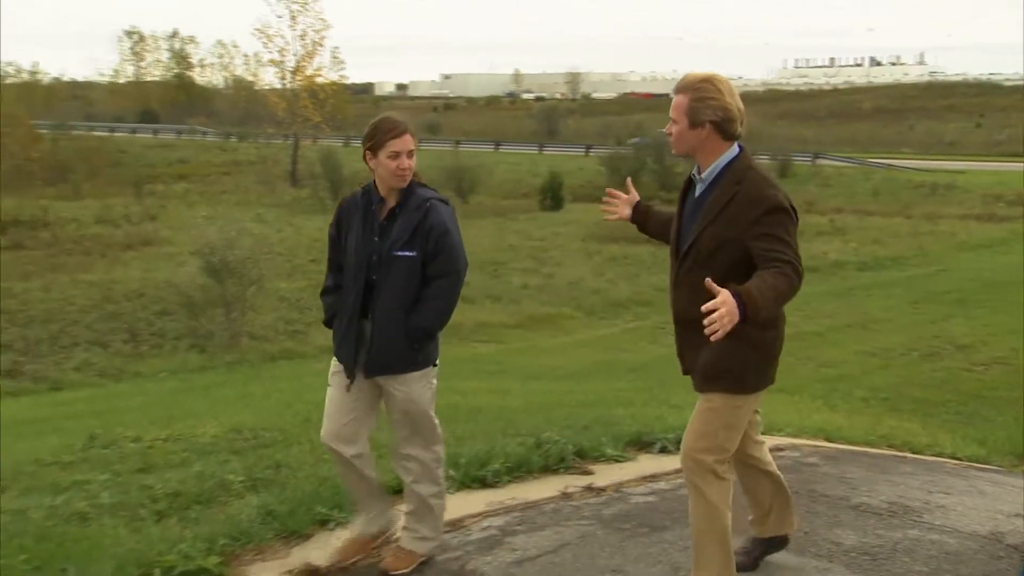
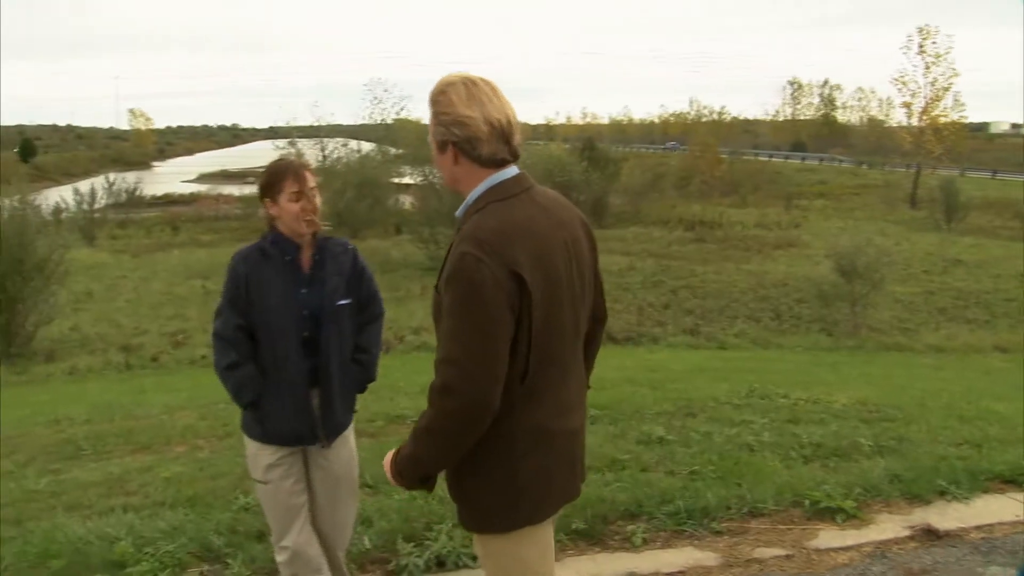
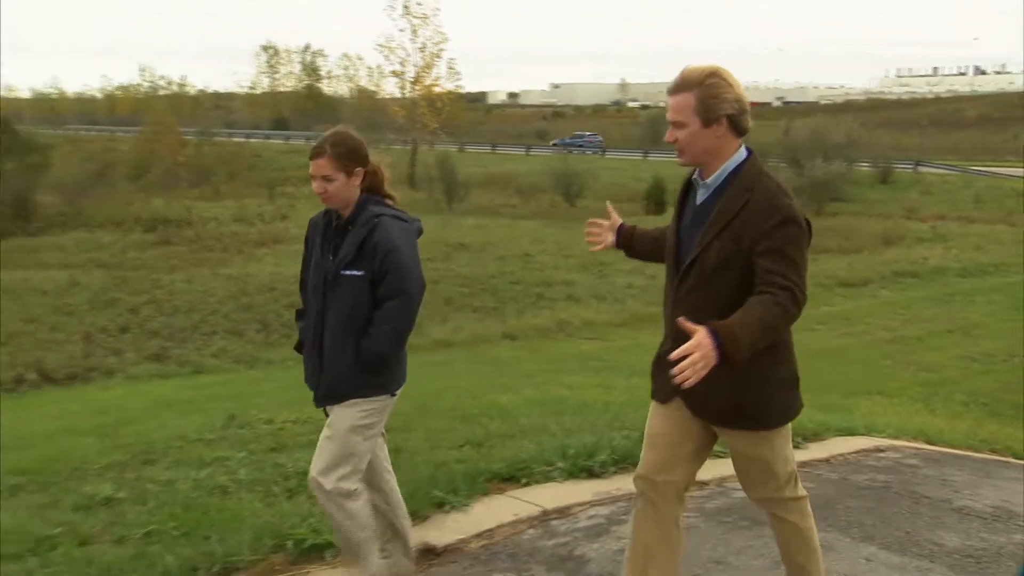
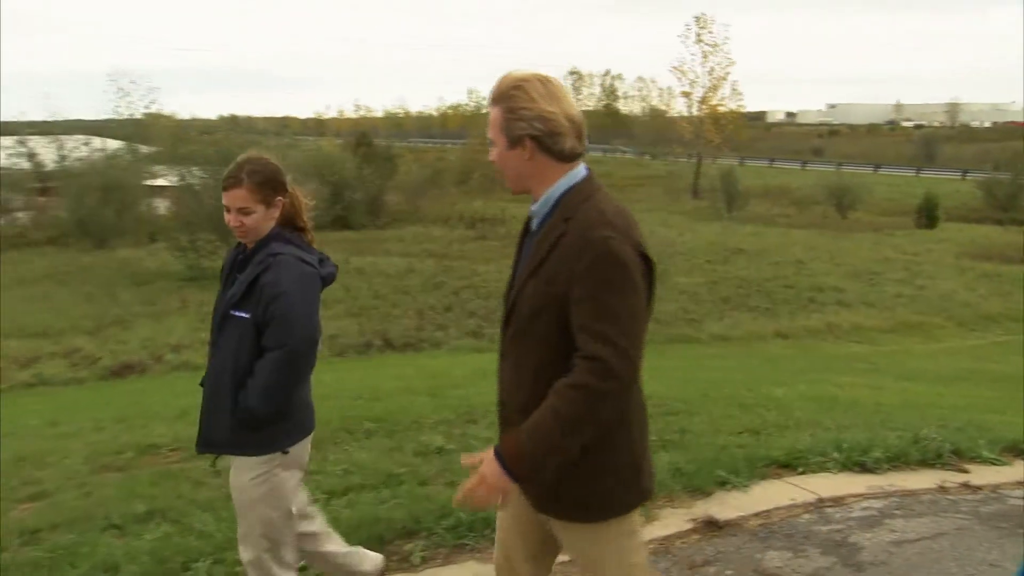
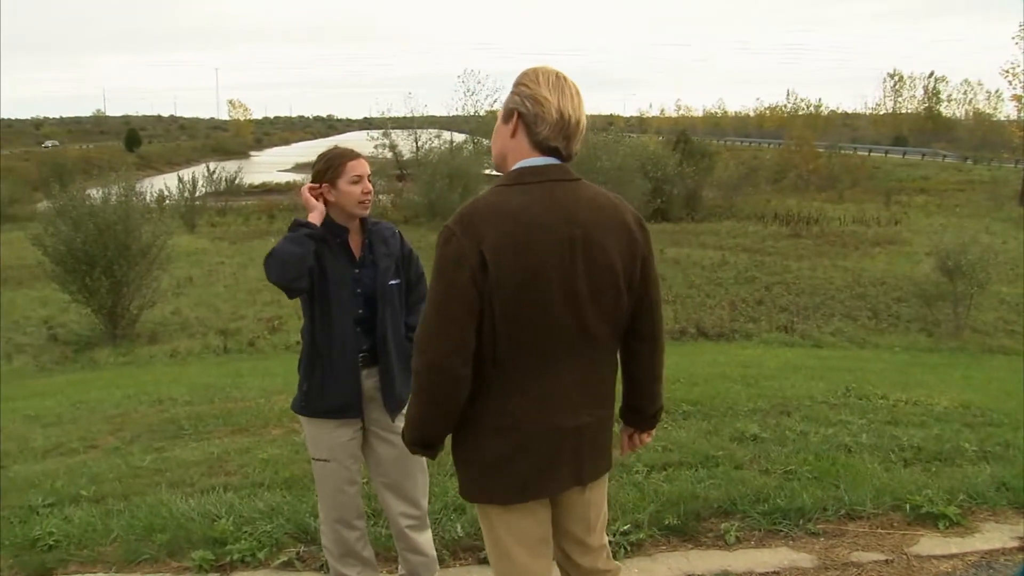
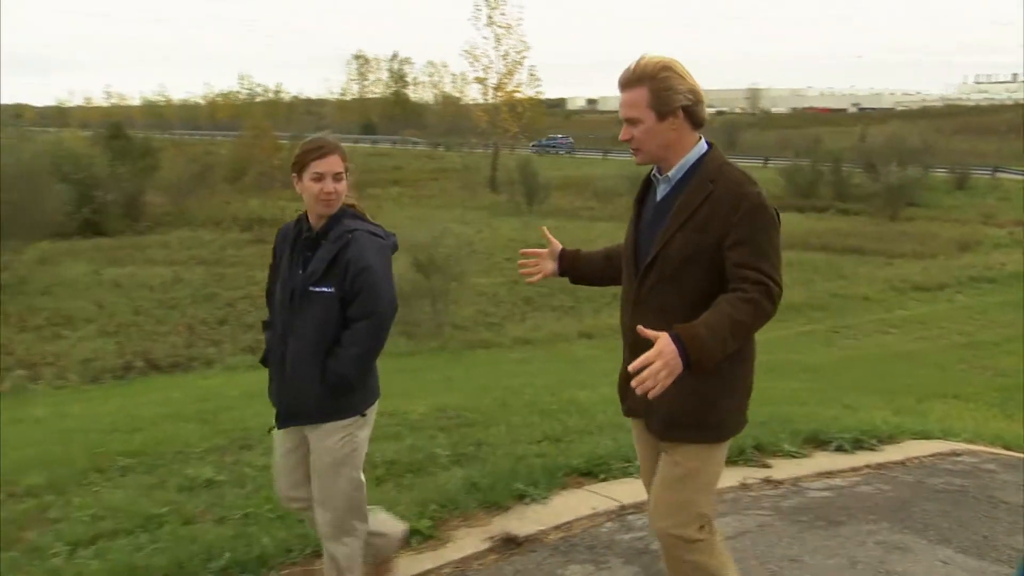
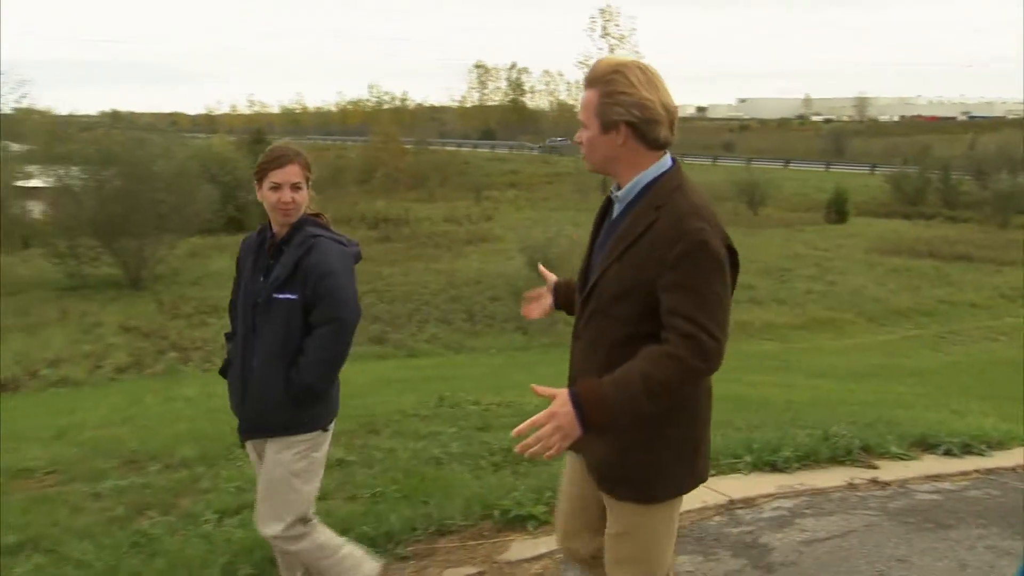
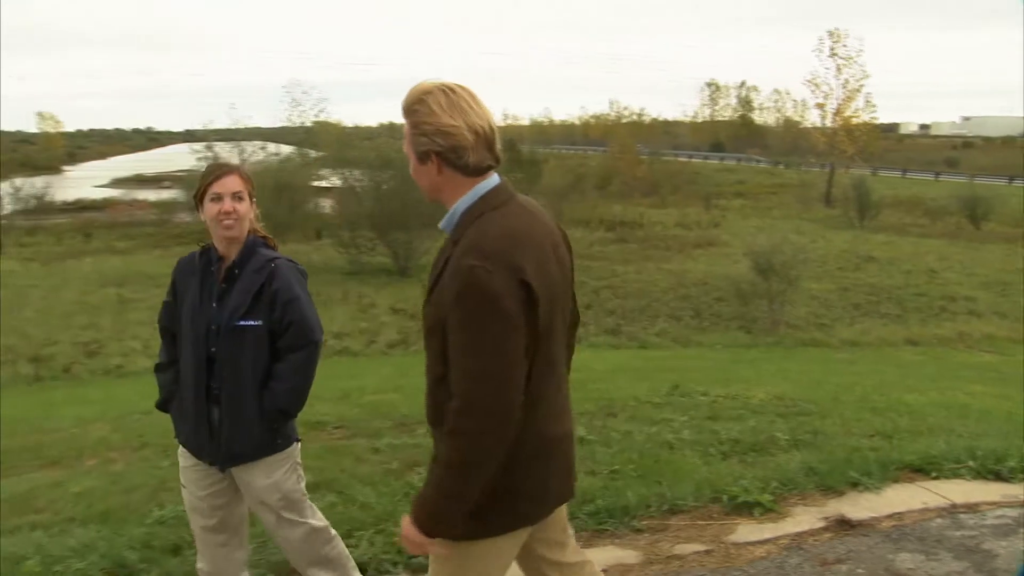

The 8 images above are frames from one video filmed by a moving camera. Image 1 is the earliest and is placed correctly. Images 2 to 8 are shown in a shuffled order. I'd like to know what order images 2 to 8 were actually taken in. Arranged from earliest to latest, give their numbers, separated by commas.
3, 6, 7, 4, 8, 2, 5
